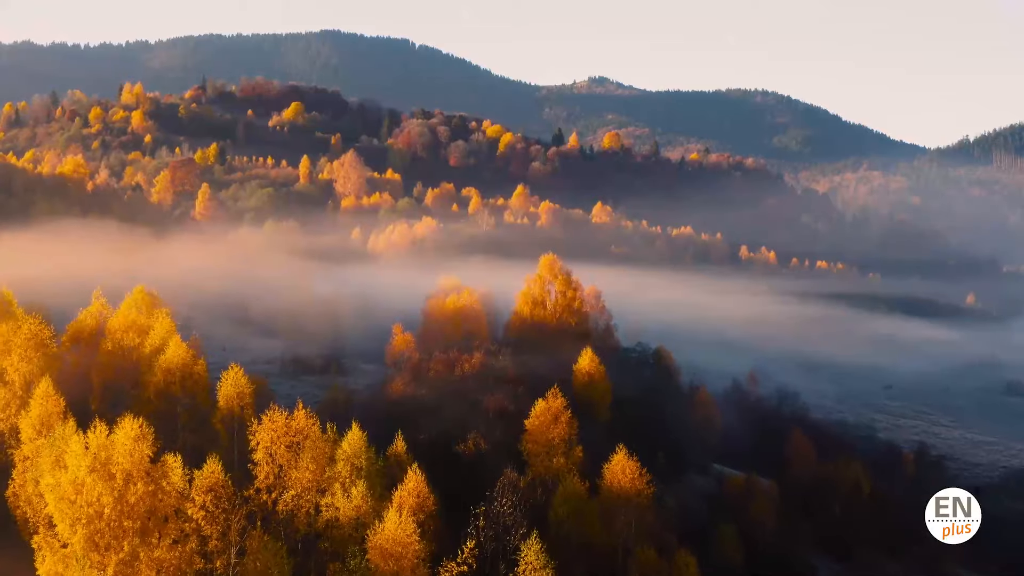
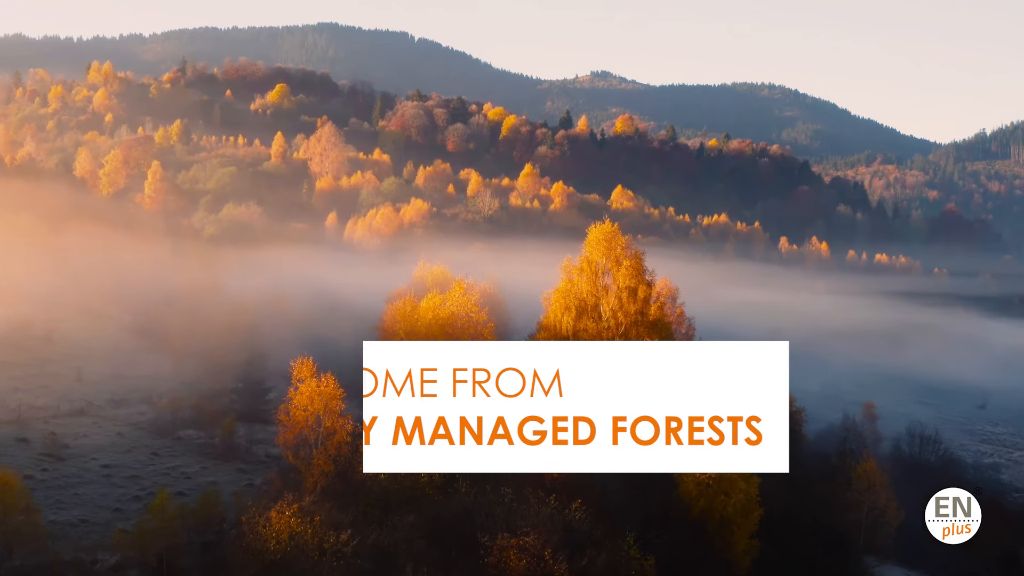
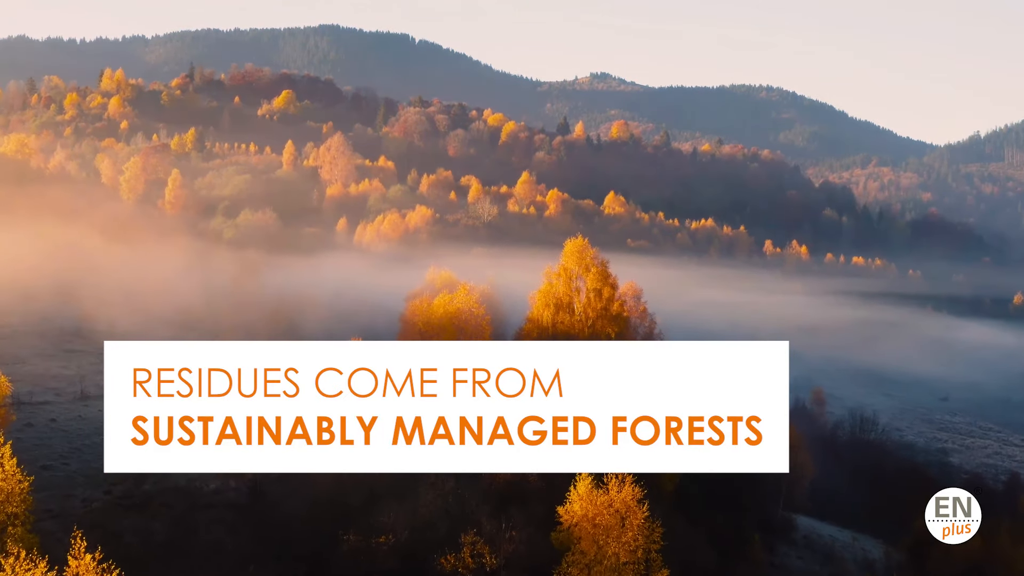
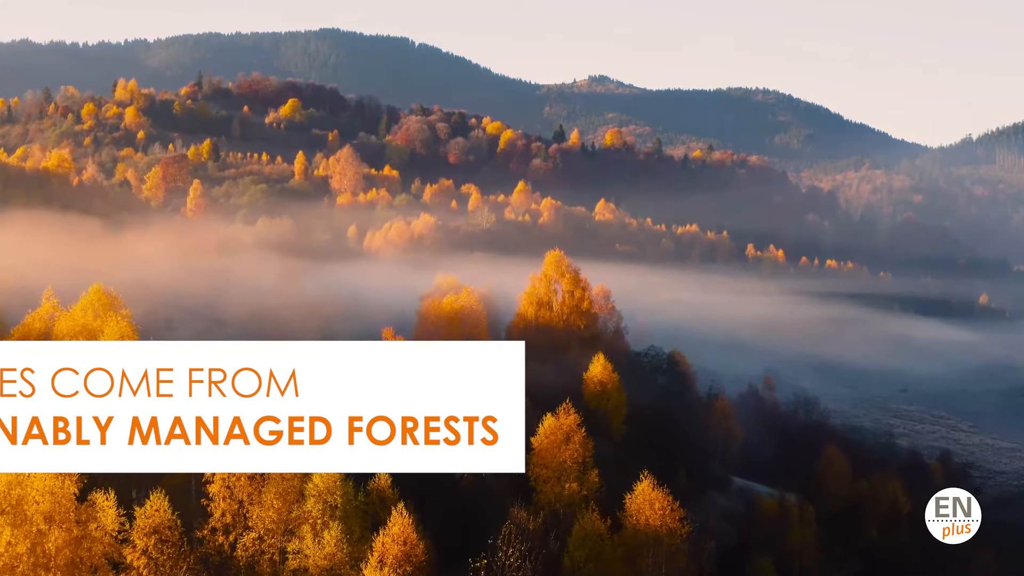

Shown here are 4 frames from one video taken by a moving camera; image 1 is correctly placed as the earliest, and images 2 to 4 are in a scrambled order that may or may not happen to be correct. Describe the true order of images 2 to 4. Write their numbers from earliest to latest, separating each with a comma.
4, 3, 2
